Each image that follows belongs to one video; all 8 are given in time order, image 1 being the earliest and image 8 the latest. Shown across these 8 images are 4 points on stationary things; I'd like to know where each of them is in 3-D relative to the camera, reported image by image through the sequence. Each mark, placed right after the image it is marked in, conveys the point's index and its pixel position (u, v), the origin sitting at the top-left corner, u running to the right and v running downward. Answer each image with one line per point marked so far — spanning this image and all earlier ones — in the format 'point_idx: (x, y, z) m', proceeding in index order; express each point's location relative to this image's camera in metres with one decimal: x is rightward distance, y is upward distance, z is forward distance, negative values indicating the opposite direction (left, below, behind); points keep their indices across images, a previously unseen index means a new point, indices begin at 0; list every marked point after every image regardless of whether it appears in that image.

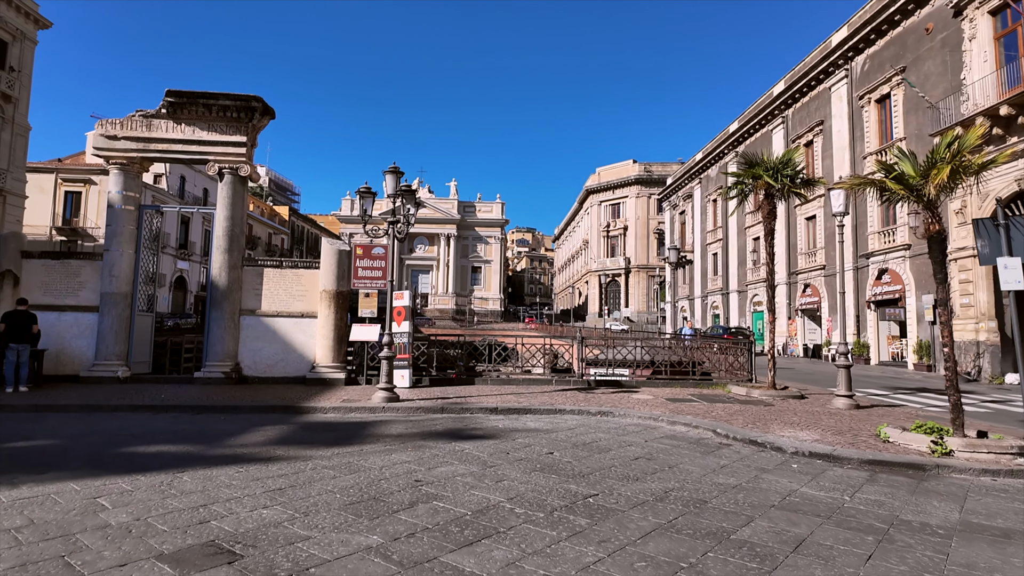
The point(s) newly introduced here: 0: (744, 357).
0: (+4.9, -1.5, +12.8) m
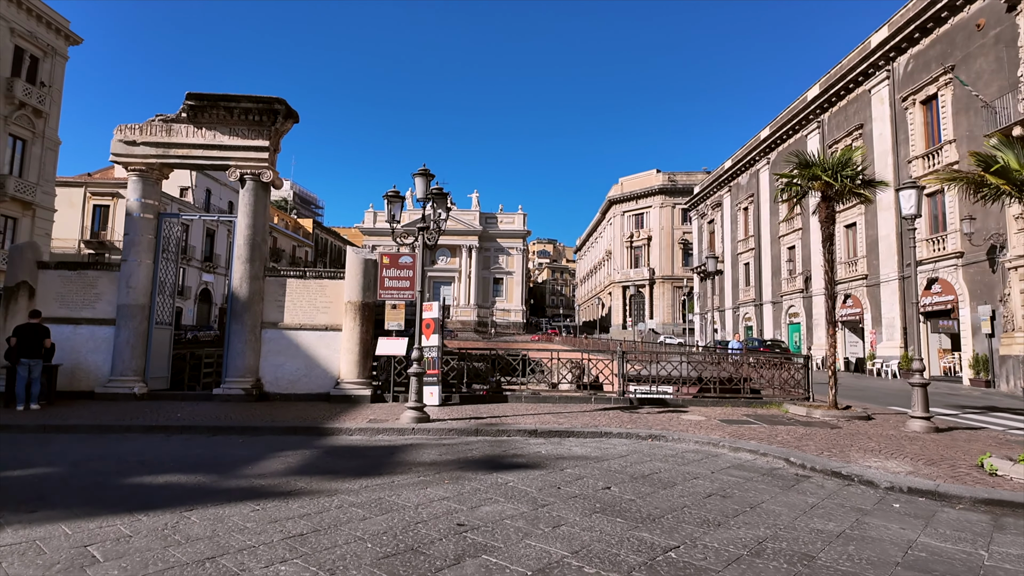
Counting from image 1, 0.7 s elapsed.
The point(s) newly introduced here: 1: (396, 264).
0: (+5.6, -1.7, +11.8) m
1: (-2.2, +0.4, +11.4) m
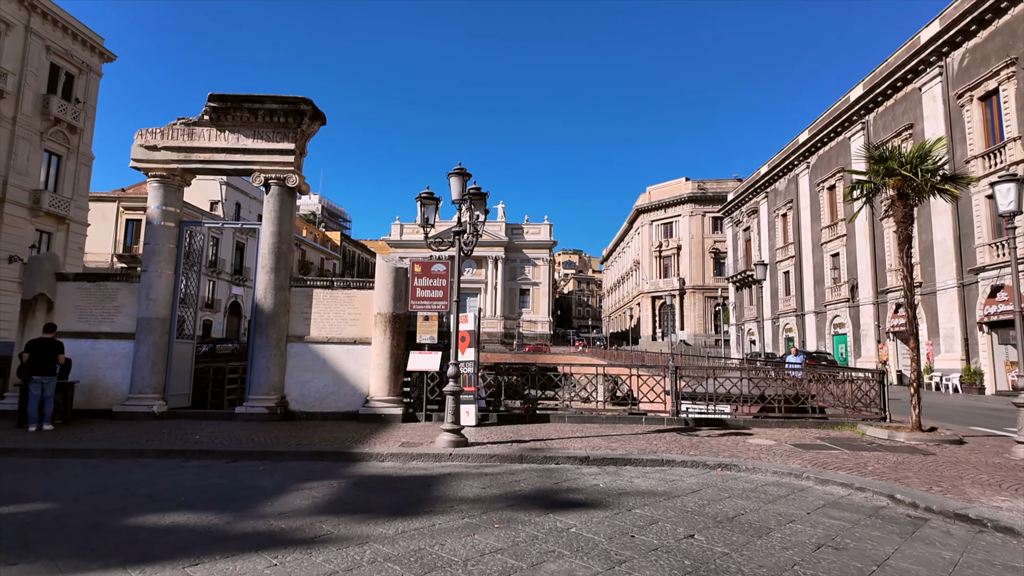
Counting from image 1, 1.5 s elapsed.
0: (+6.4, -1.8, +10.6) m
1: (-1.5, +0.3, +10.7) m
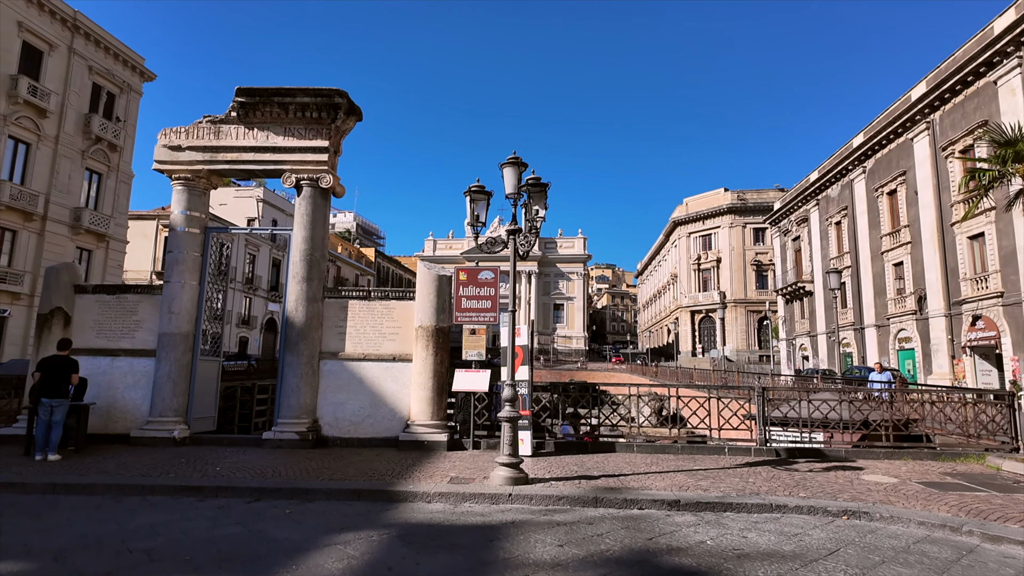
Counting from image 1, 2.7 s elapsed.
0: (+7.3, -1.9, +9.0) m
1: (-0.6, +0.1, +9.5) m
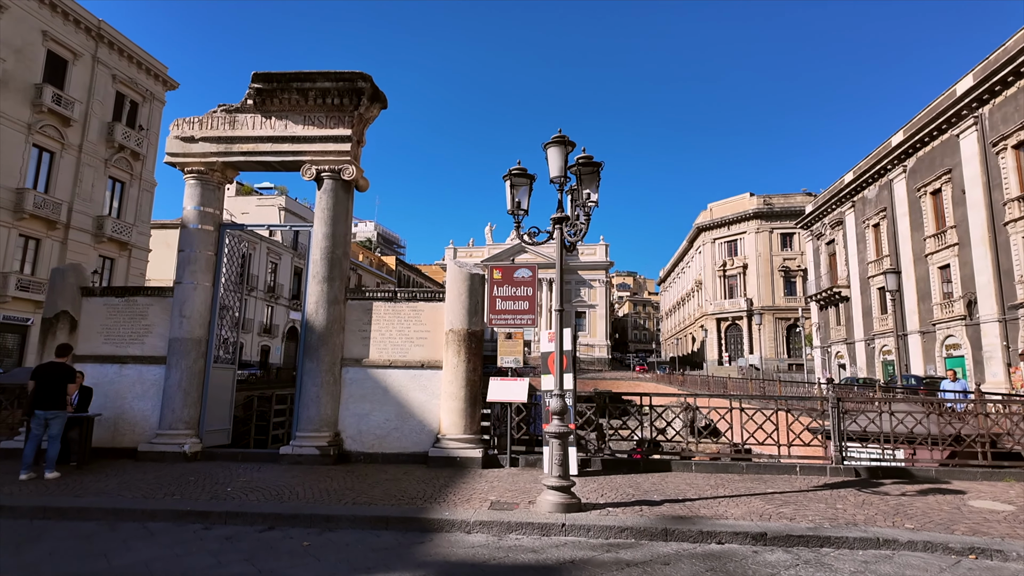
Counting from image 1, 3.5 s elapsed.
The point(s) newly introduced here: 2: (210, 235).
0: (+7.8, -1.9, +7.8) m
1: (0.0, +0.1, +8.6) m
2: (-4.6, +0.8, +9.3) m
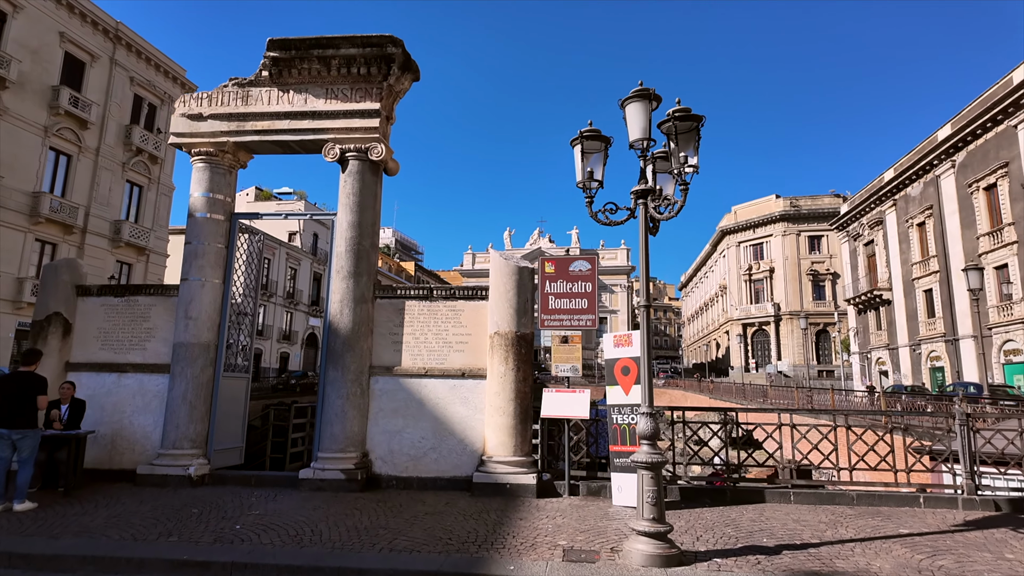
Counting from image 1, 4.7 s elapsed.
0: (+8.5, -1.8, +6.4) m
1: (+0.7, +0.2, +7.4) m
2: (-3.9, +0.8, +8.1) m
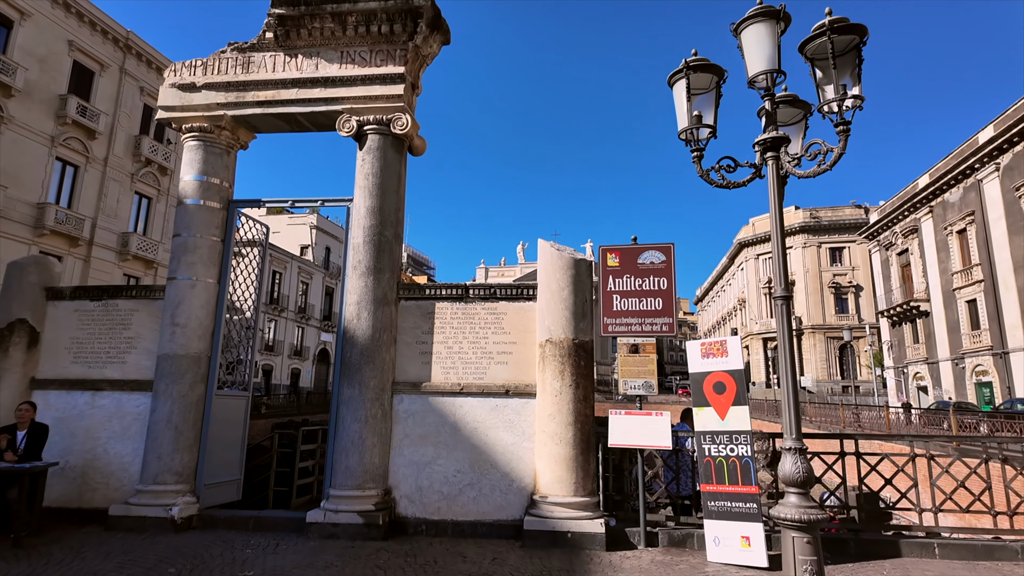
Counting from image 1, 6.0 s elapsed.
0: (+9.0, -1.7, +4.8) m
1: (+1.2, +0.2, +6.0) m
2: (-3.4, +0.8, +6.8) m
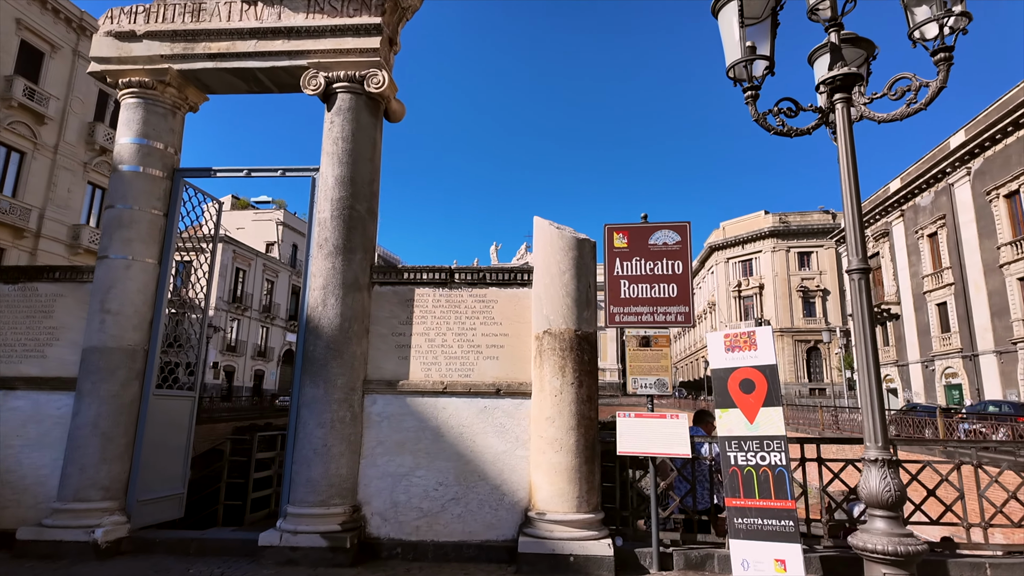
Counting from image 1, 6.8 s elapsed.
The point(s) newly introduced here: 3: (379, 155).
0: (+9.0, -1.6, +4.4) m
1: (+1.2, +0.3, +5.2) m
2: (-3.4, +1.0, +5.9) m
3: (-1.3, +1.3, +5.8) m
